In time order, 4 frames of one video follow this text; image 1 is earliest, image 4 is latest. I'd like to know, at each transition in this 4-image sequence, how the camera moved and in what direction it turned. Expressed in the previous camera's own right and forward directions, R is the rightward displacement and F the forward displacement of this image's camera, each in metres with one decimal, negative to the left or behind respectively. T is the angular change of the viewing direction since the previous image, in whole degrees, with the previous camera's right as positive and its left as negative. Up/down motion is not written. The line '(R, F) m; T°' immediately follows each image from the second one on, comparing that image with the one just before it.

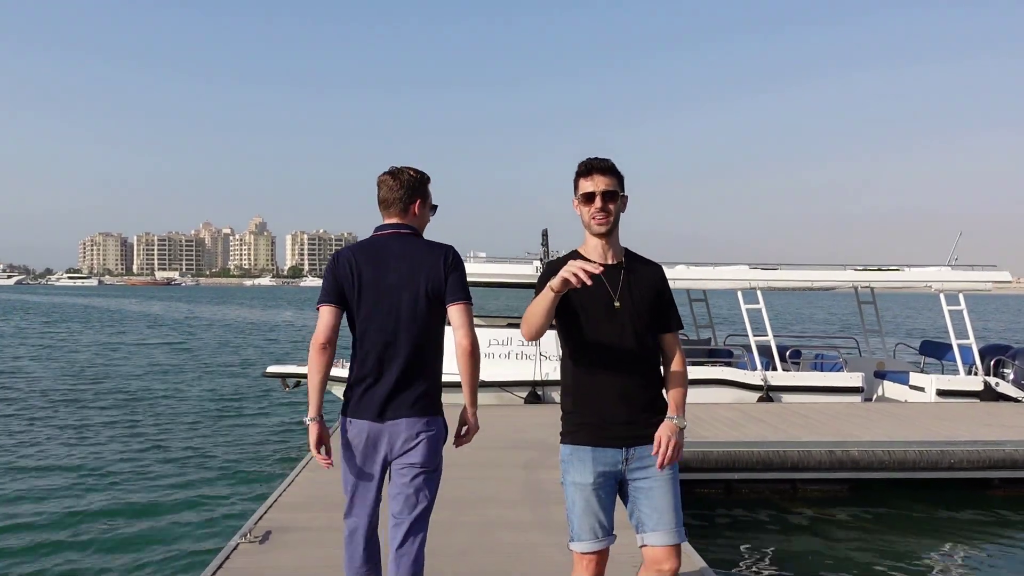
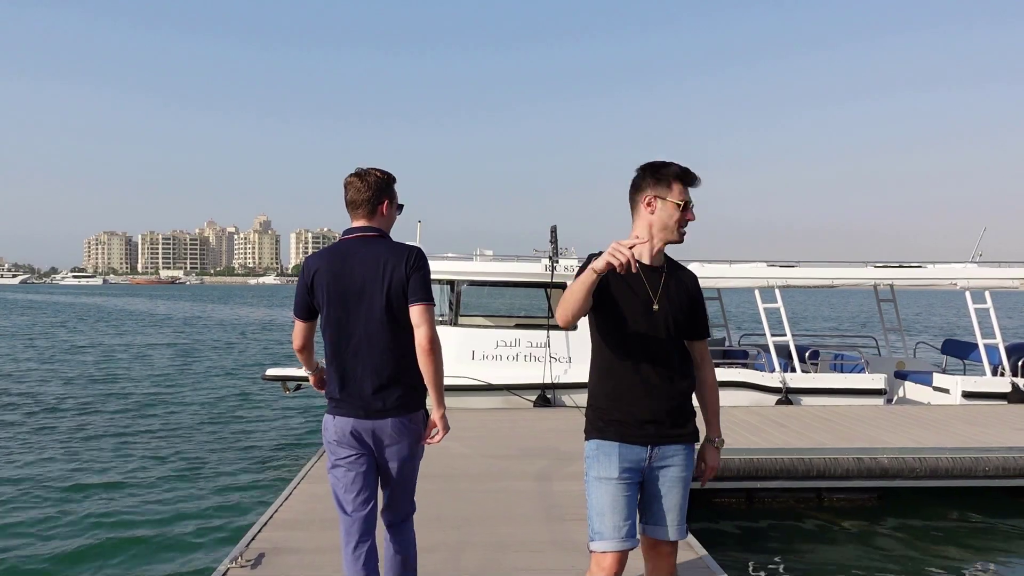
(0.0, +0.4) m; 0°
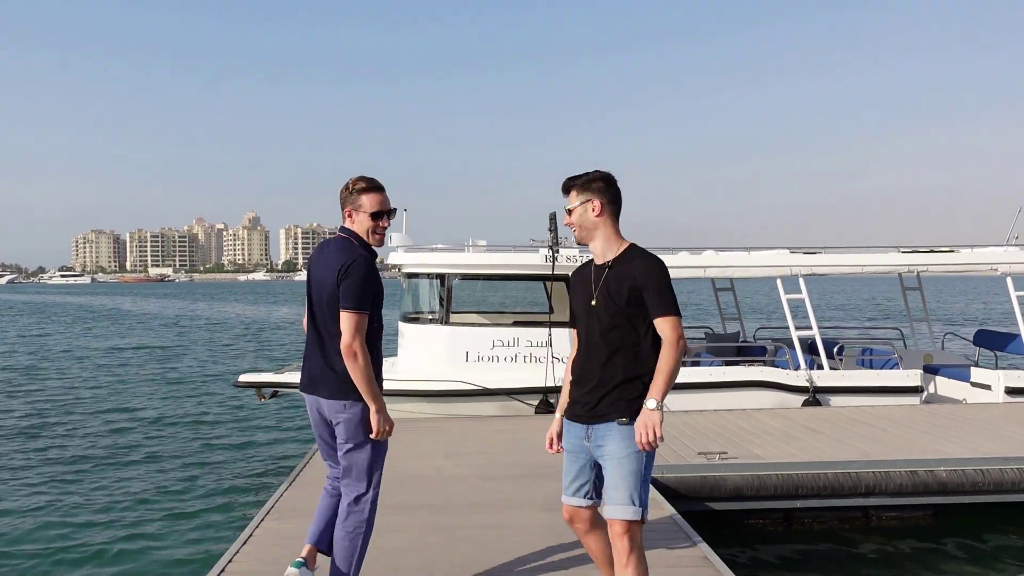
(-0.1, +0.9) m; +1°
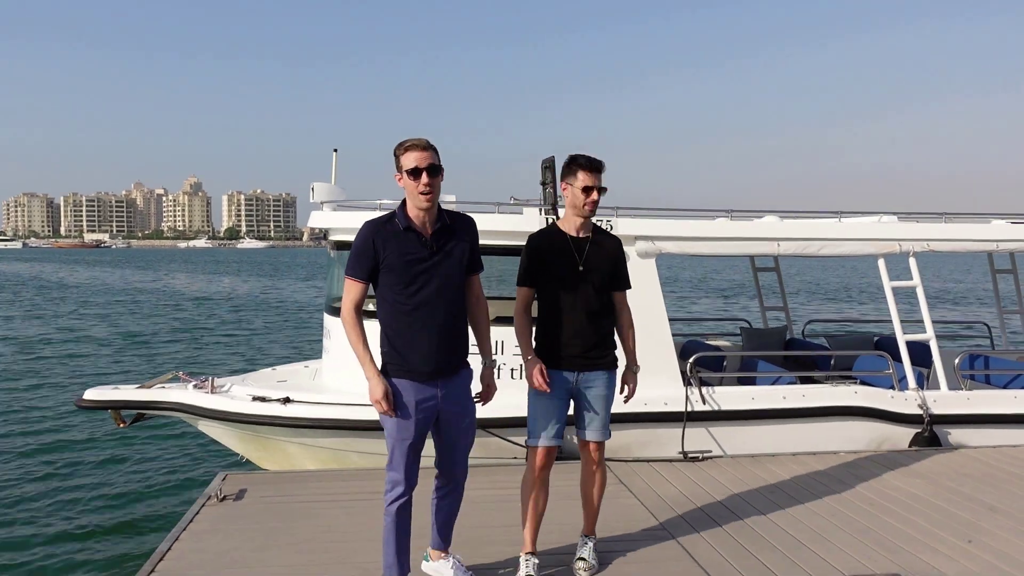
(-0.2, +2.9) m; +3°
